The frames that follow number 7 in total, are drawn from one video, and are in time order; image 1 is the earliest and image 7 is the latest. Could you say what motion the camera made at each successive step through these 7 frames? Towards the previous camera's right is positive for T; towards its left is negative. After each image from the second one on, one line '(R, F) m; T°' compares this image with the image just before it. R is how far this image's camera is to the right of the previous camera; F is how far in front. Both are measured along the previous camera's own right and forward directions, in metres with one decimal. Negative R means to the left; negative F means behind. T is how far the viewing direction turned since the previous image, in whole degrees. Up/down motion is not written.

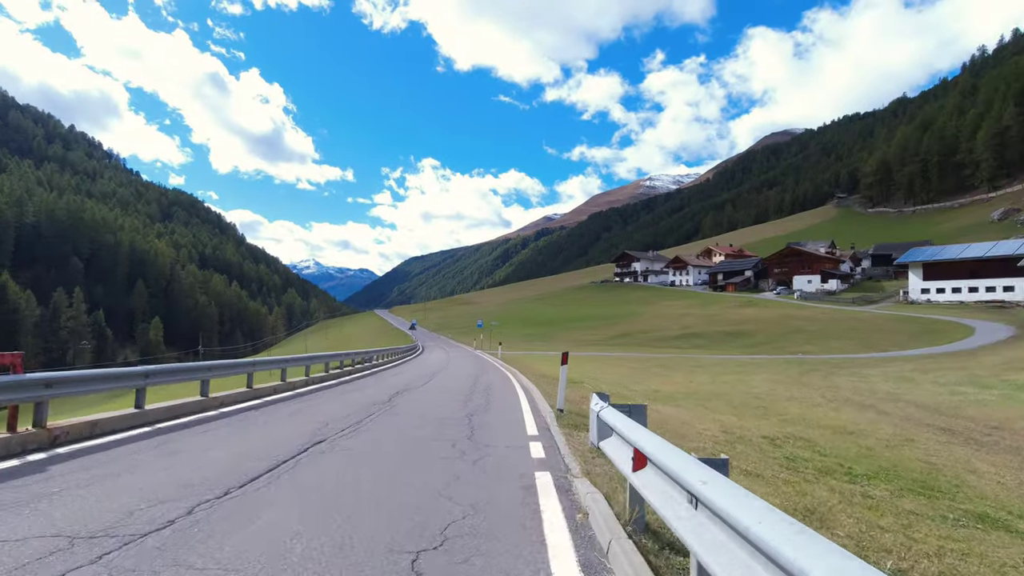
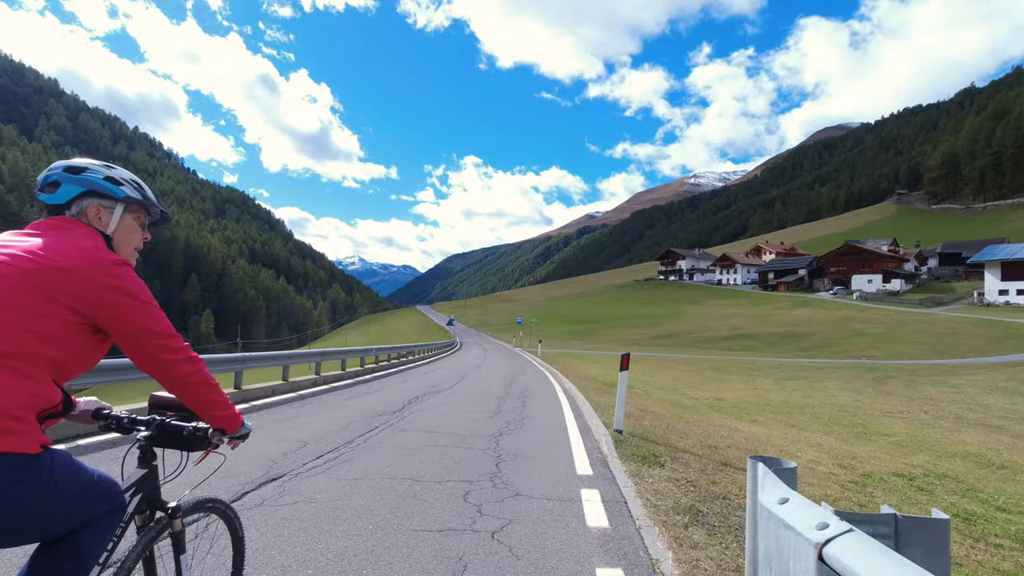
(0.0, +1.3) m; -4°
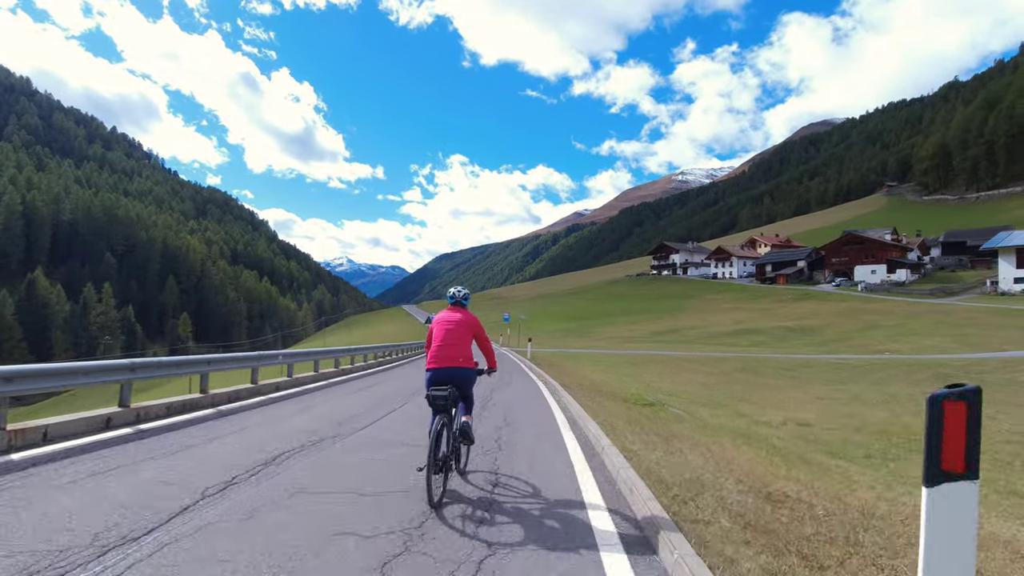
(+0.2, +3.4) m; +1°
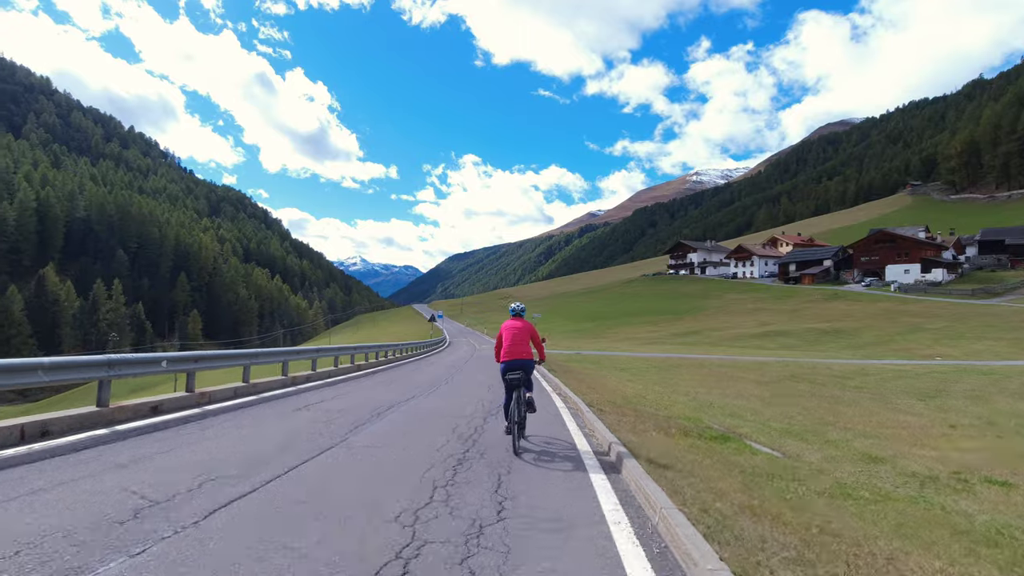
(0.0, +2.4) m; -1°
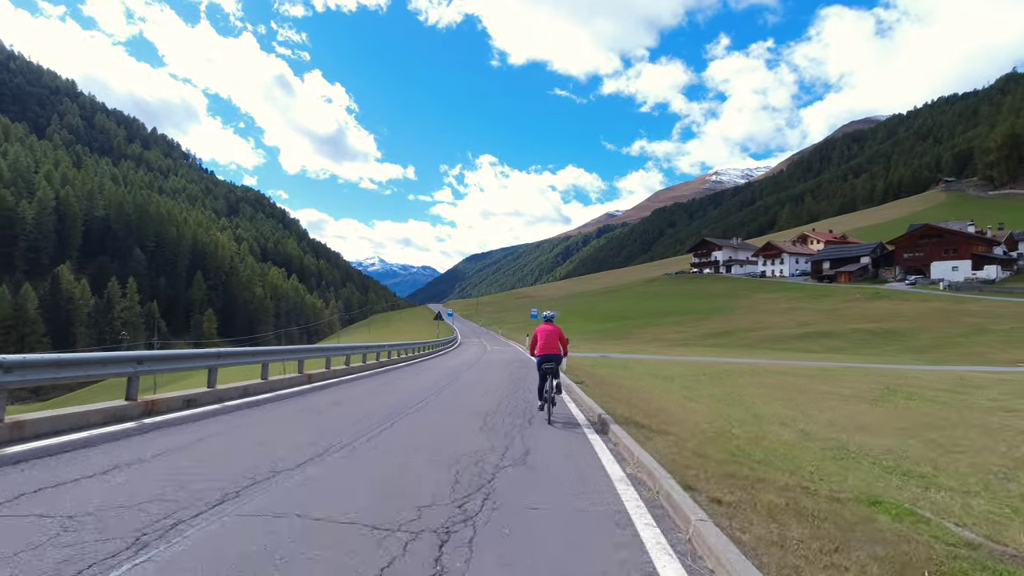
(0.0, +2.9) m; -2°
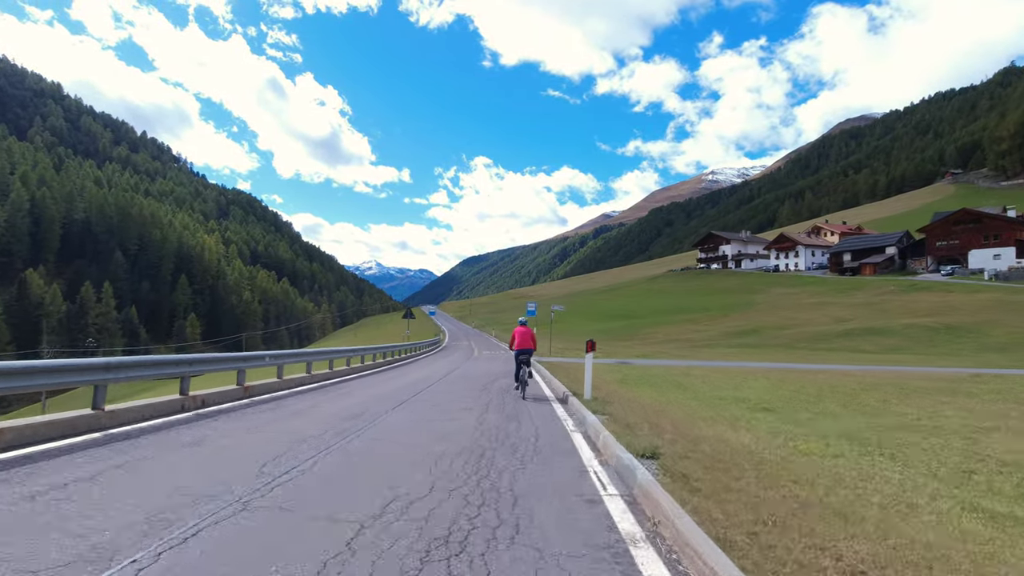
(+0.2, +5.2) m; 0°
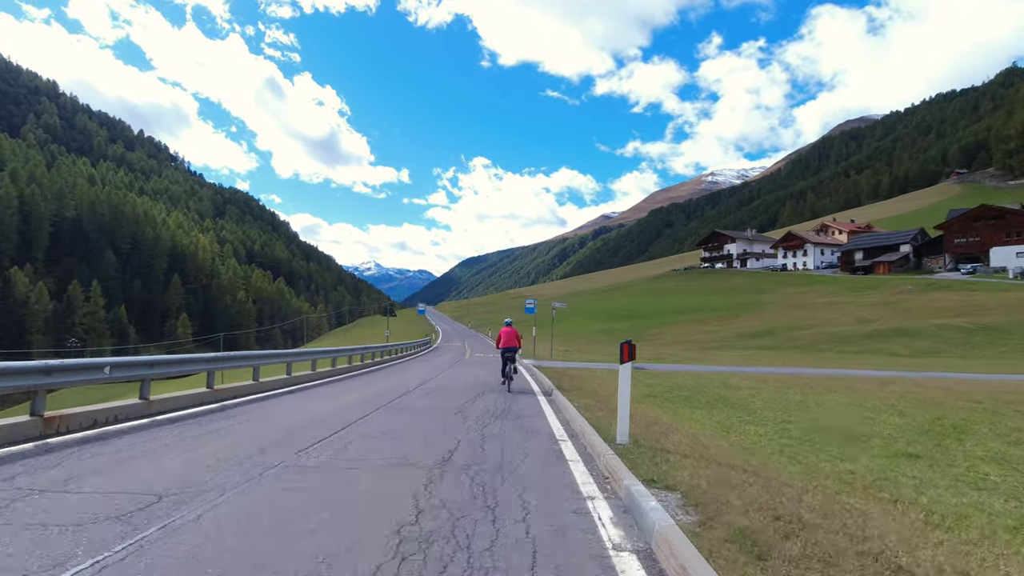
(+0.1, +2.4) m; 0°
